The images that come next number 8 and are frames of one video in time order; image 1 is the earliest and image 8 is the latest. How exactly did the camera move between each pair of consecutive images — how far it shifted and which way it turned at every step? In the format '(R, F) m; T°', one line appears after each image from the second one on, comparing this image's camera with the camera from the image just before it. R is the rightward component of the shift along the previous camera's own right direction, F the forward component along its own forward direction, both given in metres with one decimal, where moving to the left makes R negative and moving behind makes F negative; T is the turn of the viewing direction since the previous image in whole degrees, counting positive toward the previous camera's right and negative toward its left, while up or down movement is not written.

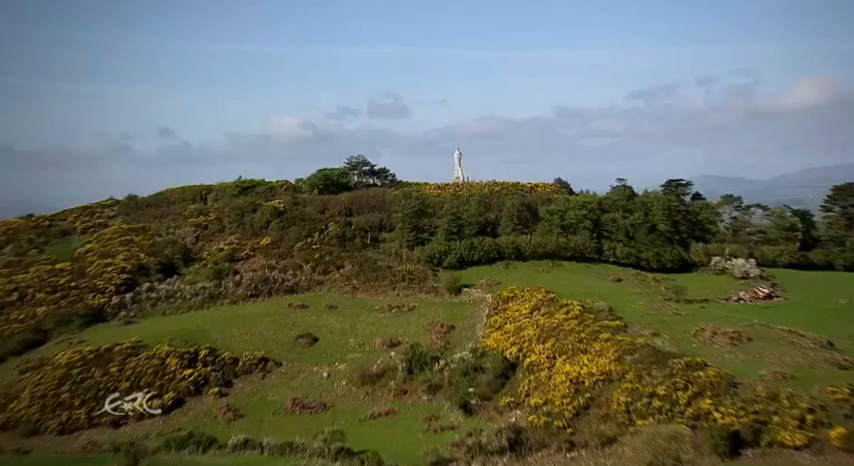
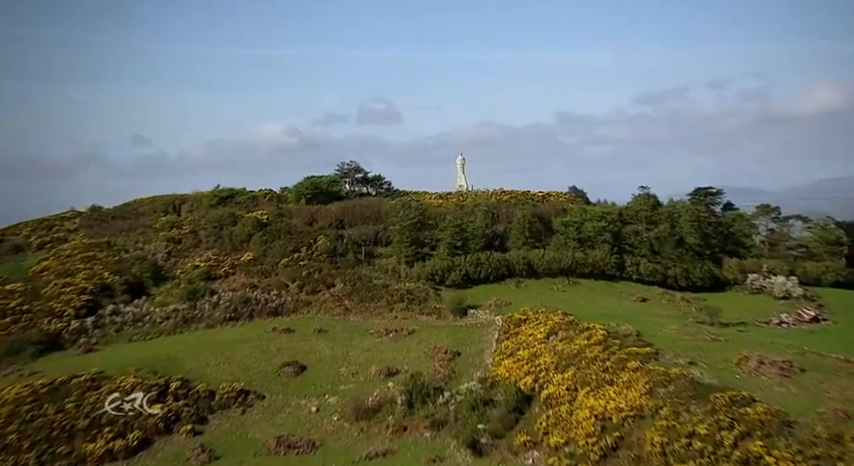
(-0.9, +5.4) m; +1°
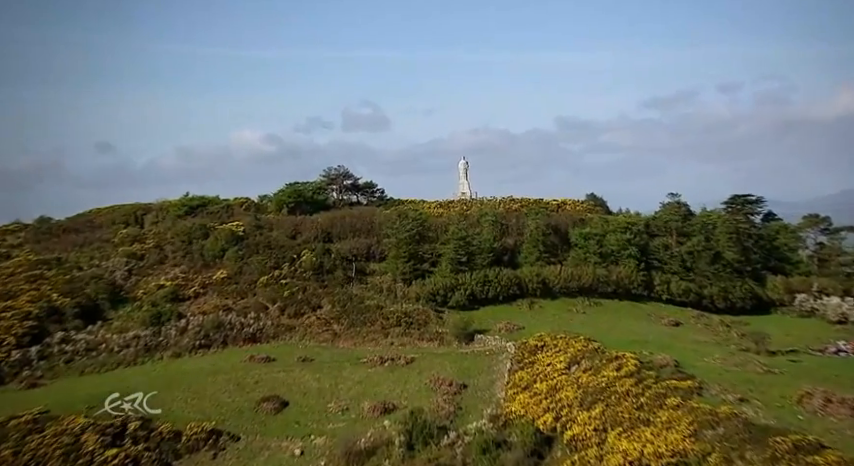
(-1.0, +5.7) m; +1°
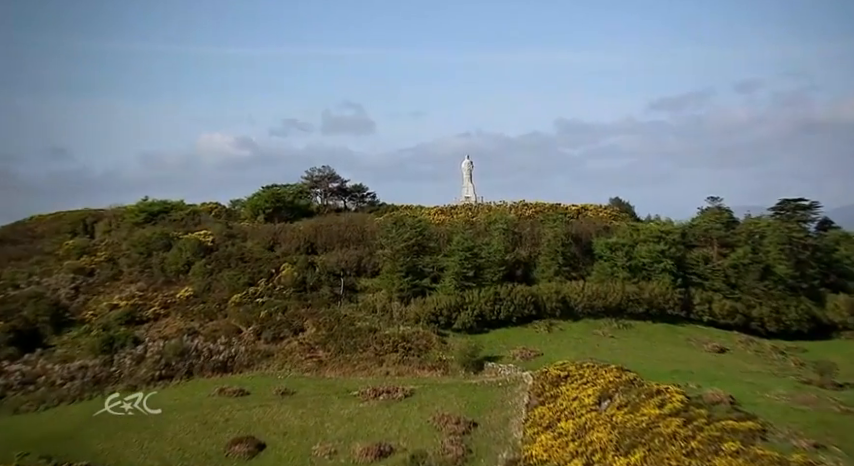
(-1.0, +5.7) m; +2°
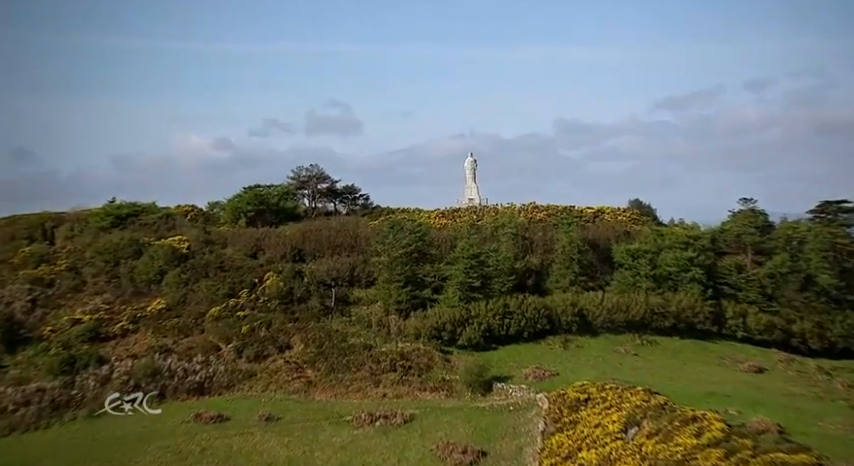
(-0.7, +3.6) m; +1°
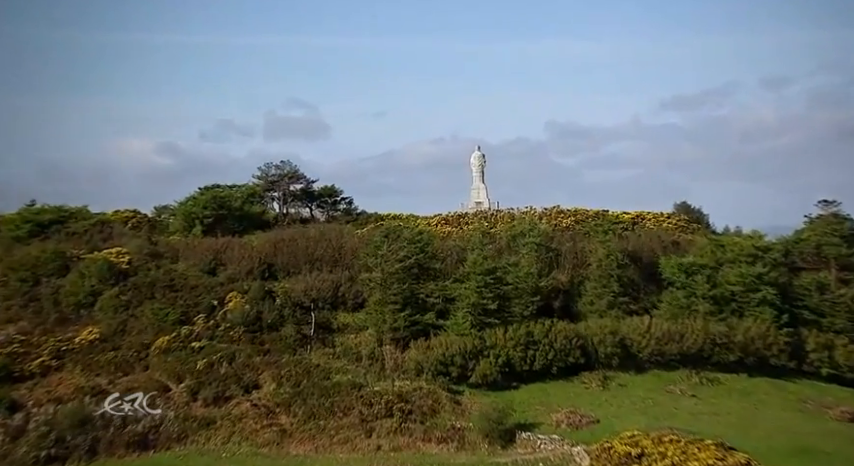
(-1.1, +6.2) m; +2°
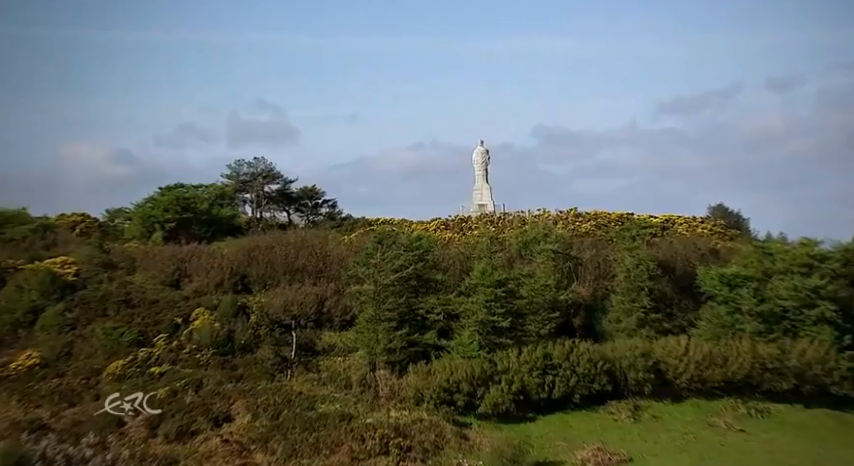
(-0.5, +3.6) m; +1°
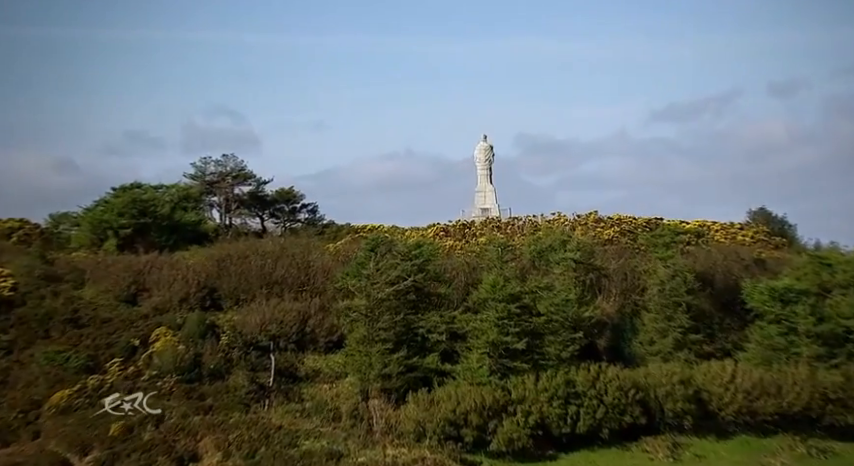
(-0.5, +3.2) m; +1°
